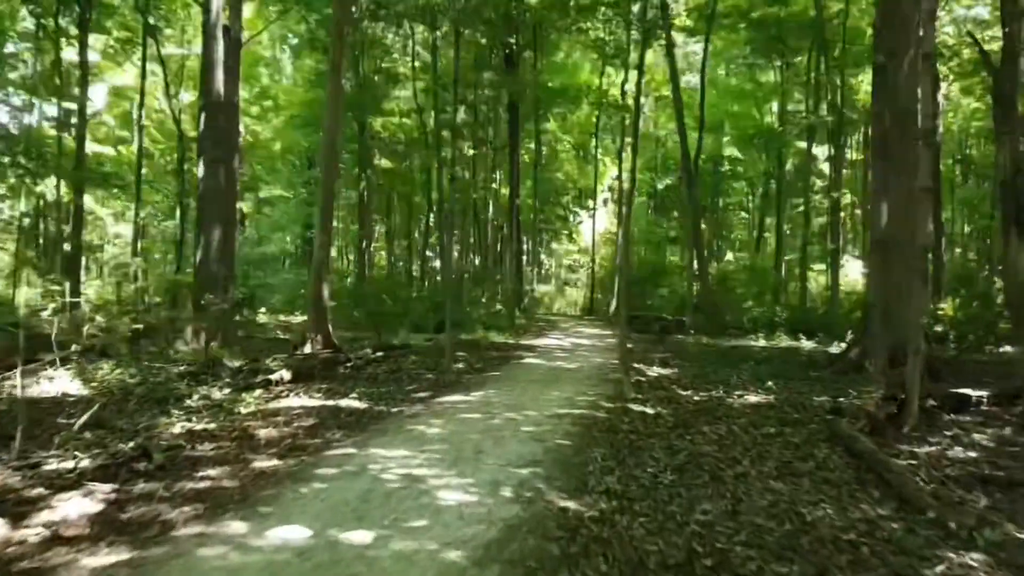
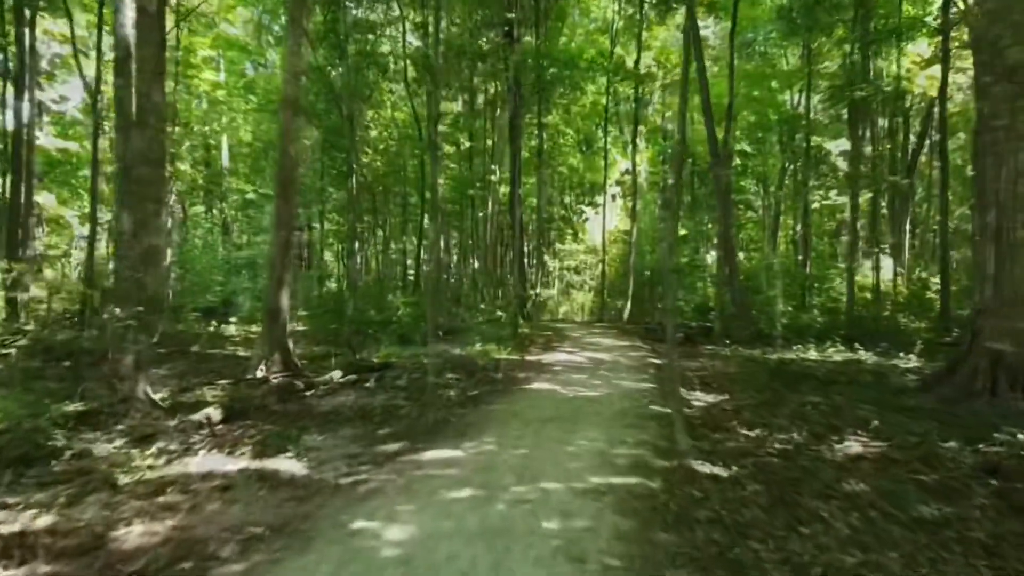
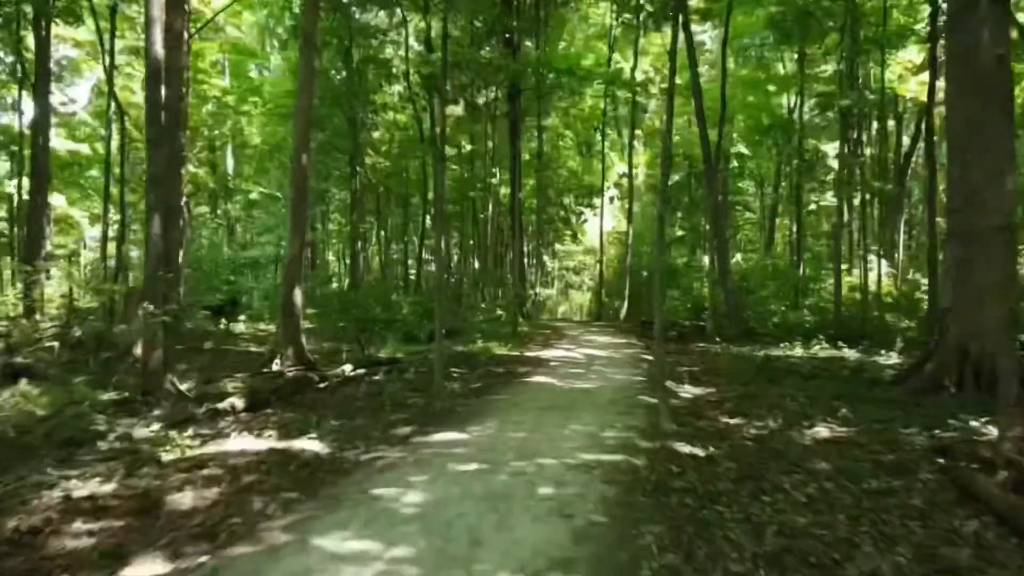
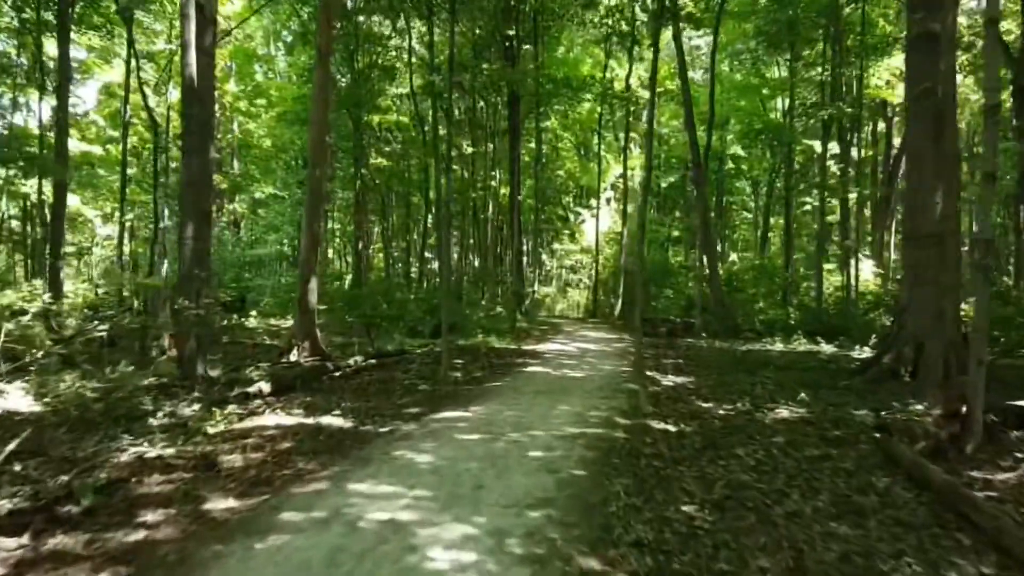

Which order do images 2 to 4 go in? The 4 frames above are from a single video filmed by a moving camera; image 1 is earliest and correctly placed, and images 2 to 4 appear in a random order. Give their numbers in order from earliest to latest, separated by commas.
4, 3, 2
